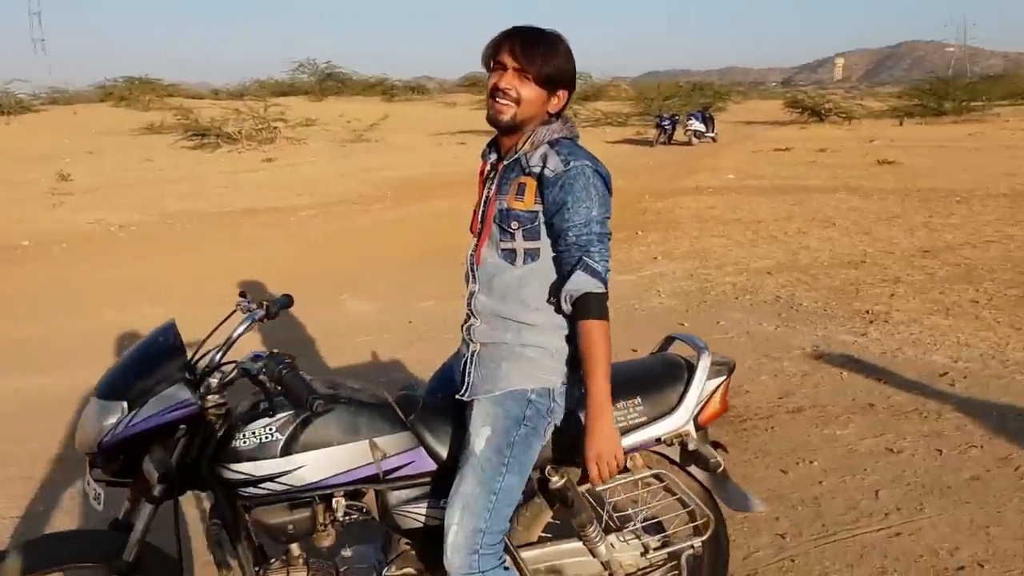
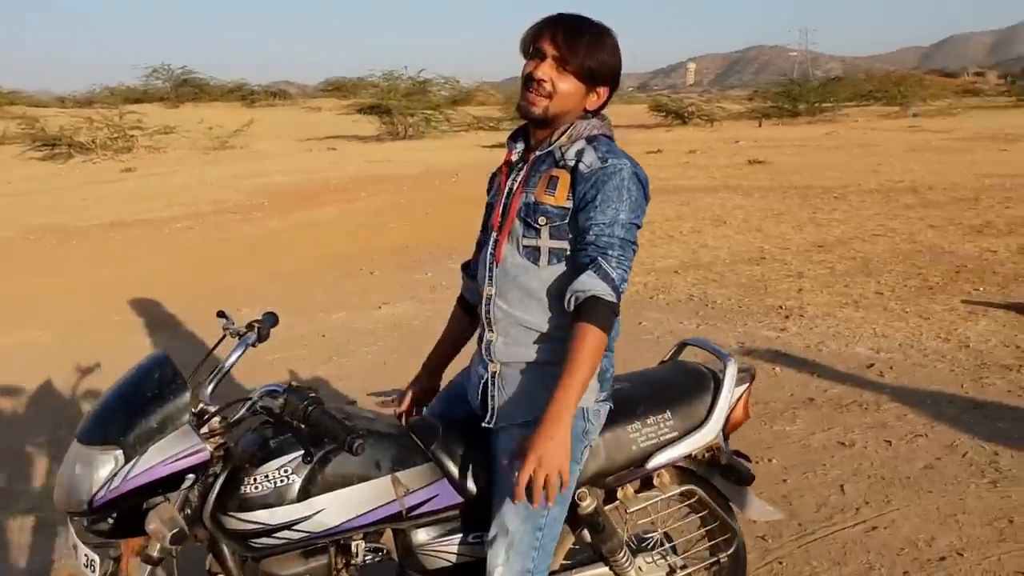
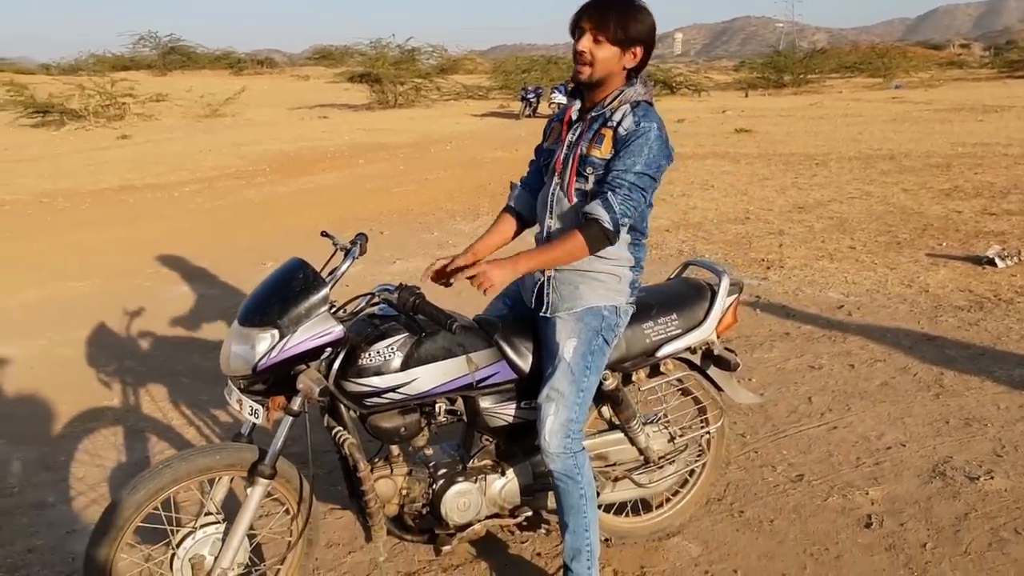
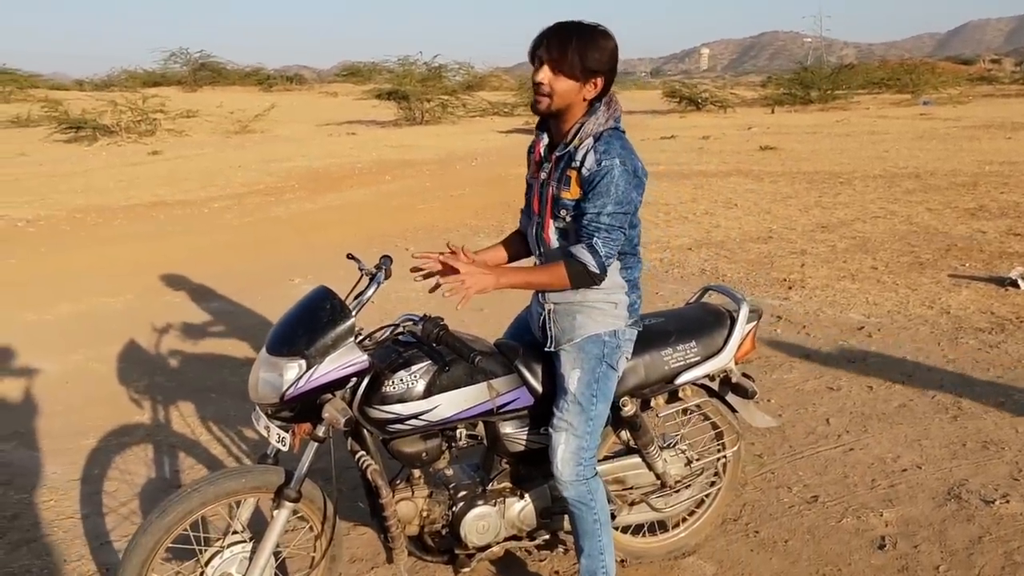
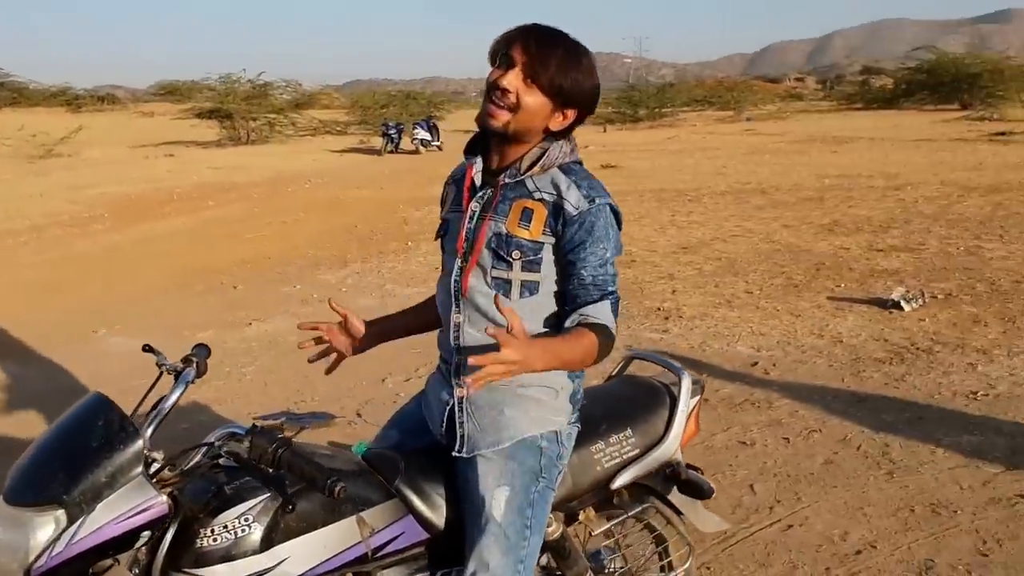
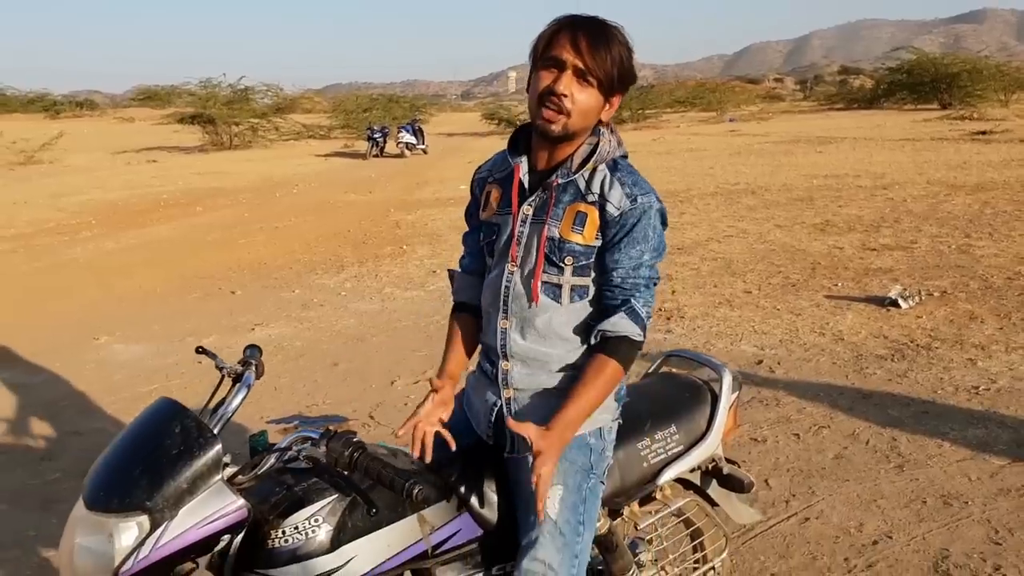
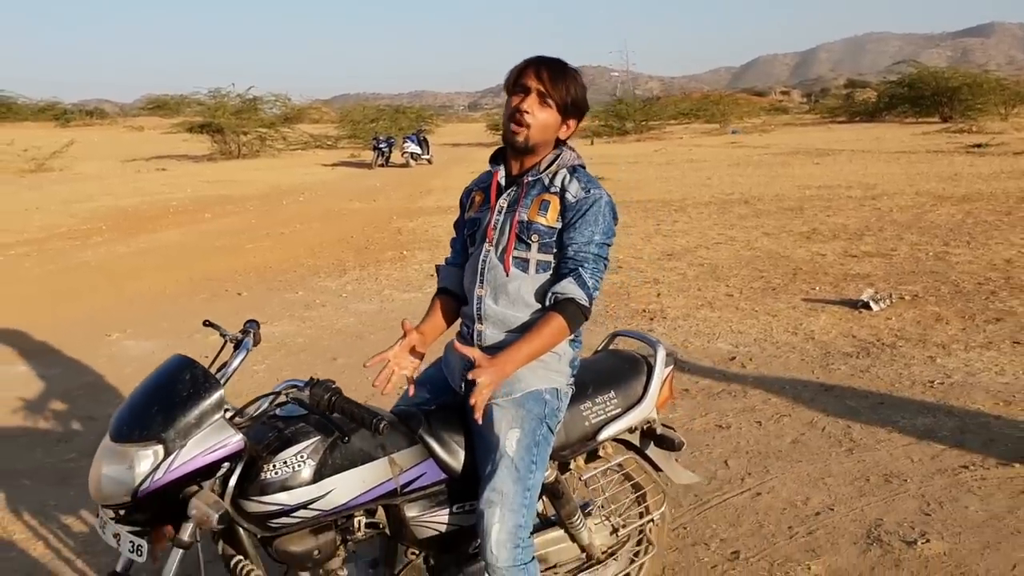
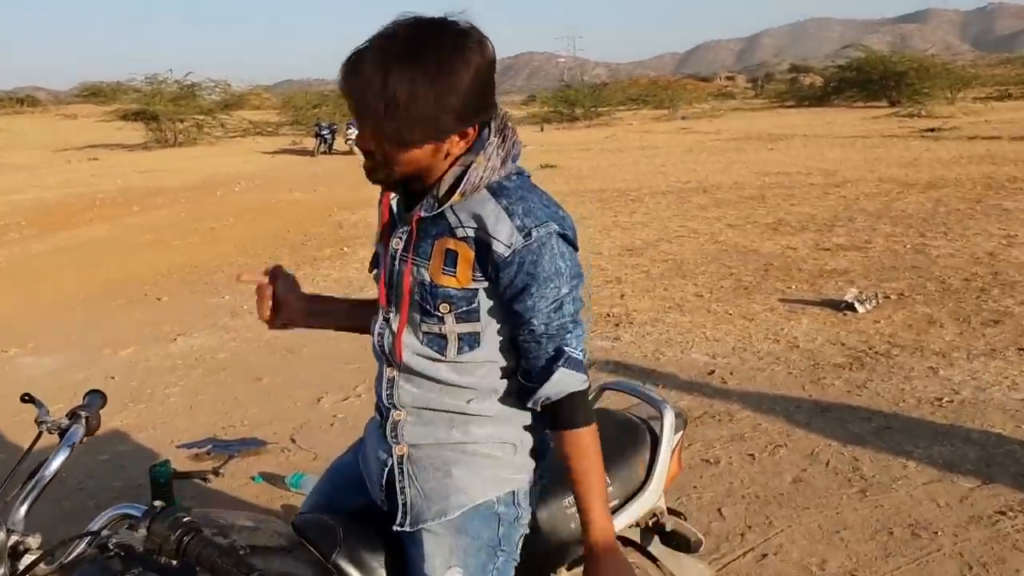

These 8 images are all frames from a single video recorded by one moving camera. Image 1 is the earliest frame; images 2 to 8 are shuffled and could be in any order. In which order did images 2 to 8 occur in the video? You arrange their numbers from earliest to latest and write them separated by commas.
2, 5, 8, 6, 7, 3, 4
